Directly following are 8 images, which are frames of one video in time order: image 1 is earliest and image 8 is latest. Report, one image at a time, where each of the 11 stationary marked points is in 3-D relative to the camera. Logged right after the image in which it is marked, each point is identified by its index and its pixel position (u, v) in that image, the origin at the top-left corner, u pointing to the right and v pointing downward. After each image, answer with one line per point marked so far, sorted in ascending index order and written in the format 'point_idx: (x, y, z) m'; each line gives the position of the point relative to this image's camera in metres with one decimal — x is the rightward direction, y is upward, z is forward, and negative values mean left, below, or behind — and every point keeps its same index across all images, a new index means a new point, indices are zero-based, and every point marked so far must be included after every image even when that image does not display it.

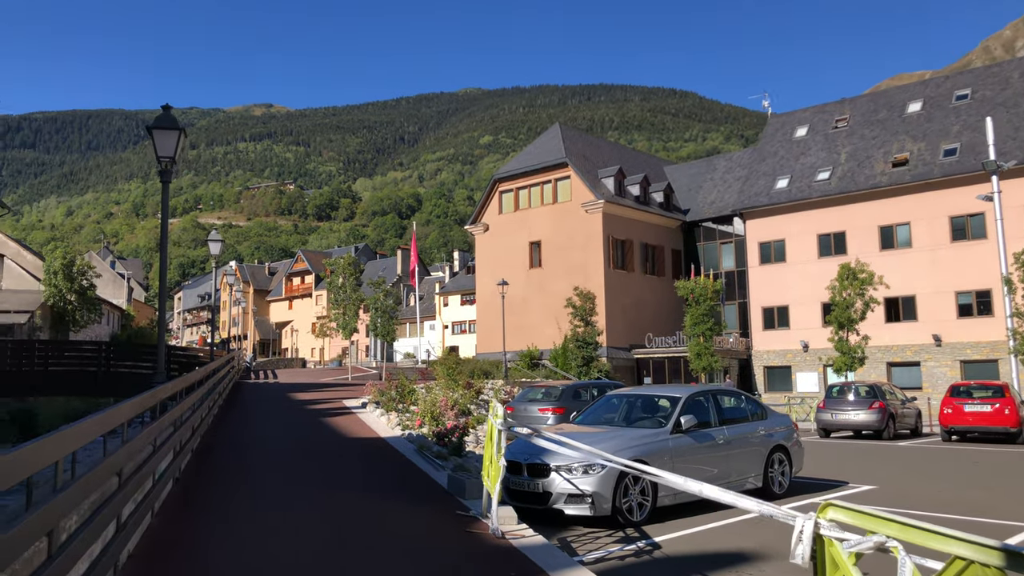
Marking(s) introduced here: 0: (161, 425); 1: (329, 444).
0: (-3.0, -1.2, +7.4) m
1: (-2.4, -2.0, +11.1) m
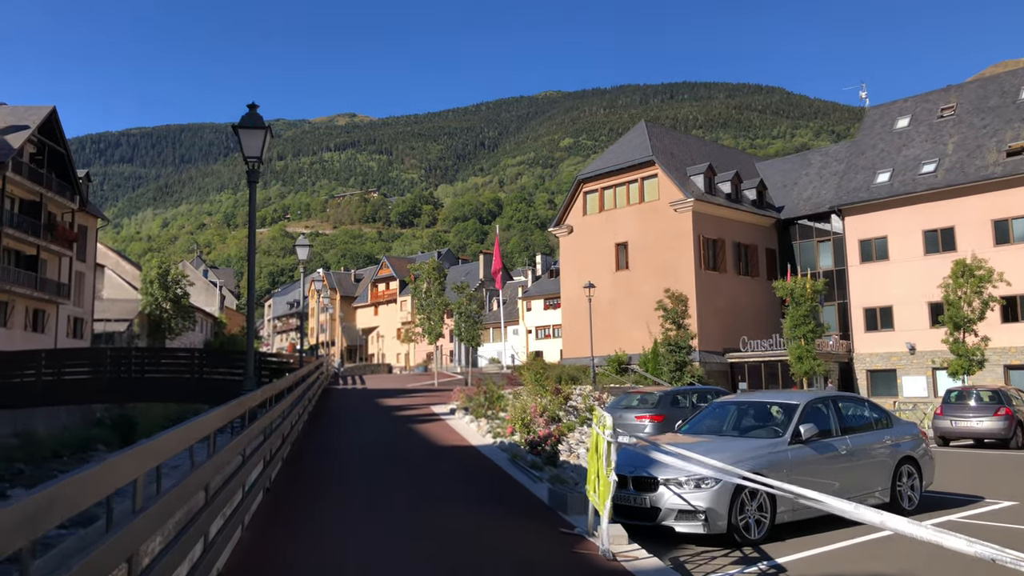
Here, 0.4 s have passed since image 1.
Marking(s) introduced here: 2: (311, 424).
0: (-2.1, -1.2, +7.0) m
1: (-1.1, -2.1, +10.6) m
2: (-3.3, -2.3, +14.2) m
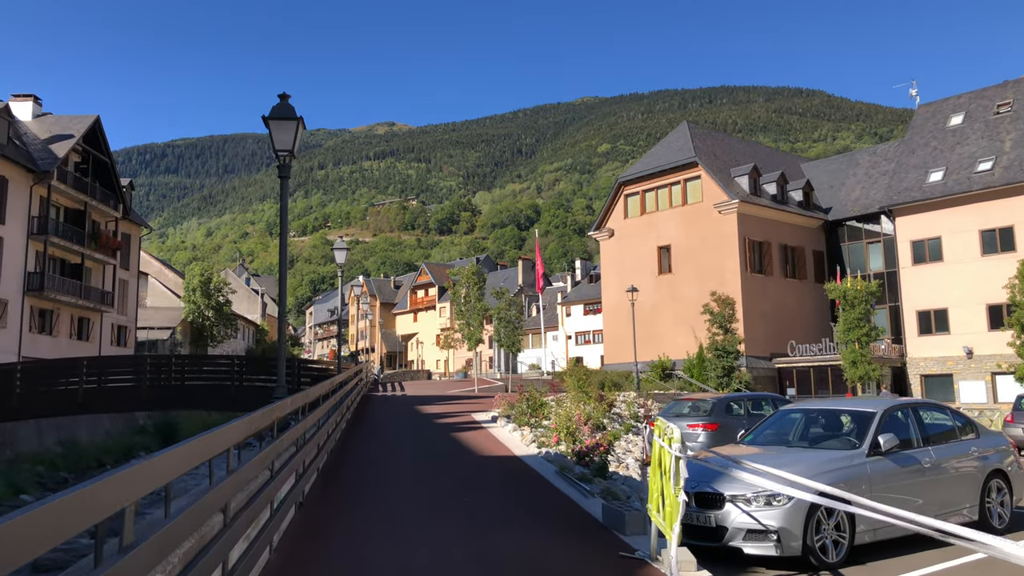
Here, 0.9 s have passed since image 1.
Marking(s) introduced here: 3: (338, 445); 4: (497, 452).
0: (-1.7, -1.2, +6.5) m
1: (-0.6, -2.1, +10.1) m
2: (-2.6, -2.3, +13.8) m
3: (-2.4, -2.2, +12.1) m
4: (-0.2, -2.1, +11.3) m
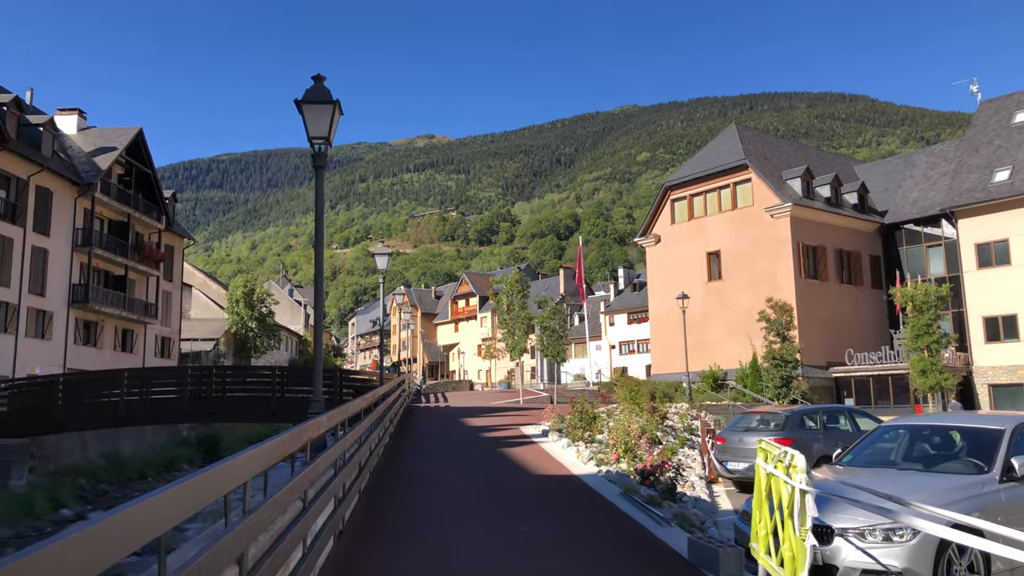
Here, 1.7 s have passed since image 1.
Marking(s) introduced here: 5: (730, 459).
0: (-1.3, -1.2, +5.8) m
1: (0.0, -2.1, +9.3) m
2: (-1.8, -2.4, +13.1) m
3: (-1.7, -2.3, +11.4) m
4: (+0.5, -2.2, +10.5) m
5: (+3.0, -2.3, +11.9) m
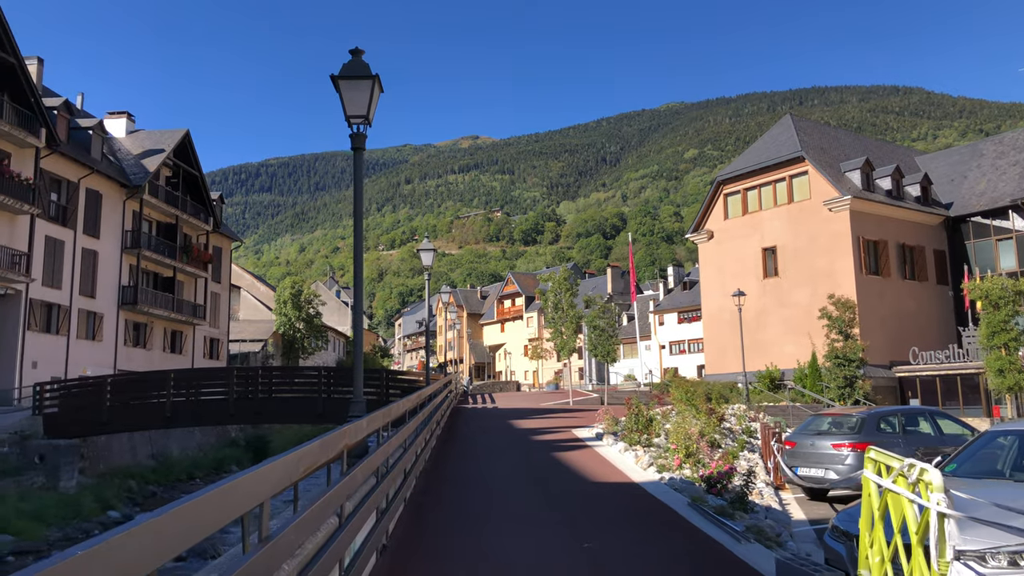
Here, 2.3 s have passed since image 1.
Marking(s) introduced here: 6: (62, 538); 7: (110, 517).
0: (-0.9, -1.2, +5.2) m
1: (+0.6, -2.1, +8.6) m
2: (-1.0, -2.4, +12.5) m
3: (-1.0, -2.2, +10.8) m
4: (+1.1, -2.1, +9.8) m
5: (+3.7, -2.2, +11.0) m
6: (-8.5, -4.7, +16.4) m
7: (-8.7, -5.0, +18.7) m
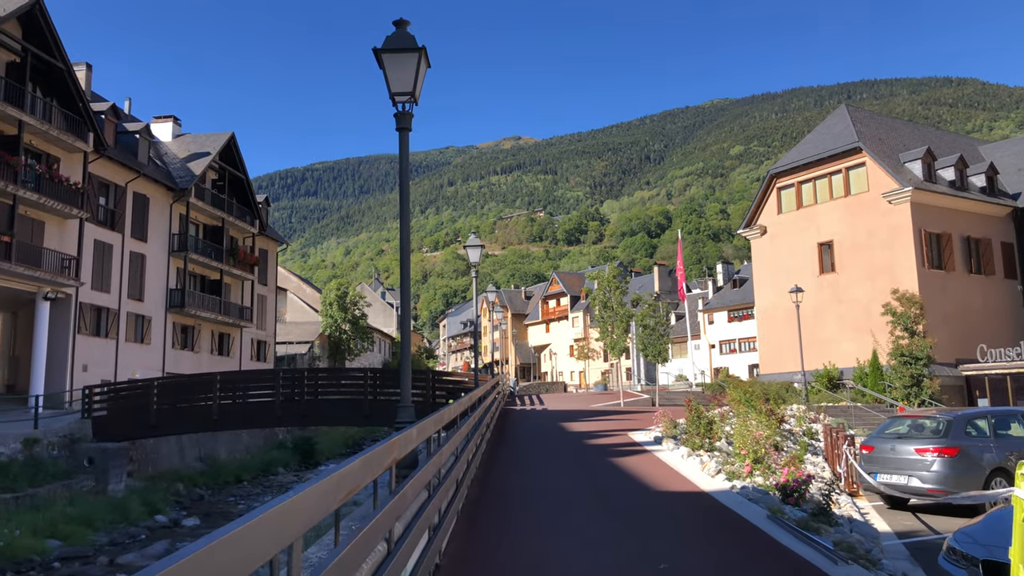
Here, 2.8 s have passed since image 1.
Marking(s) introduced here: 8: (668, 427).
0: (-0.5, -1.1, +4.6) m
1: (+1.1, -2.0, +7.9) m
2: (-0.3, -2.3, +11.9) m
3: (-0.4, -2.2, +10.2) m
4: (+1.7, -2.0, +9.1) m
5: (+4.3, -2.2, +10.2) m
6: (-7.6, -4.8, +16.2) m
7: (-7.6, -5.0, +18.5) m
8: (+2.5, -2.2, +13.7) m
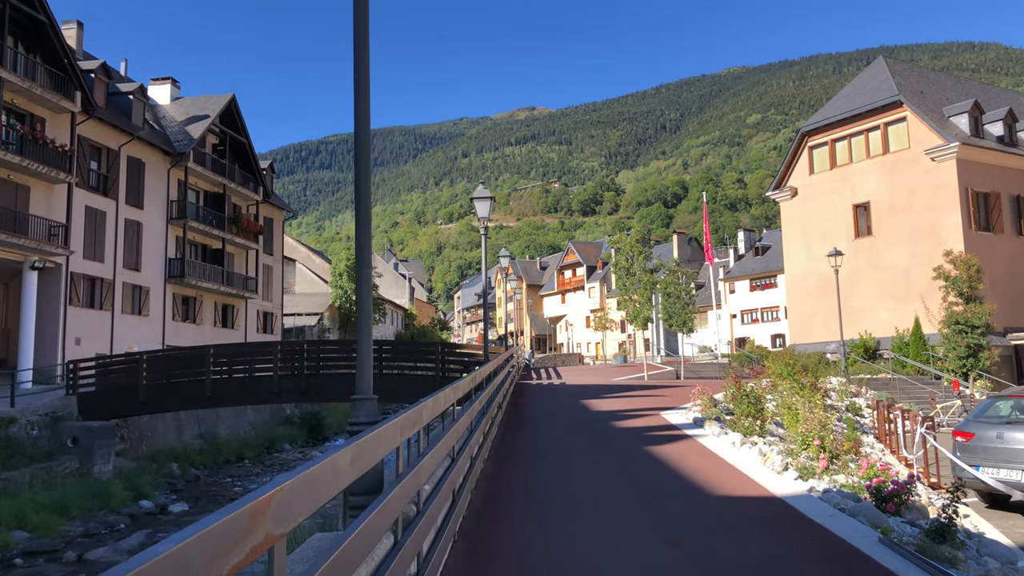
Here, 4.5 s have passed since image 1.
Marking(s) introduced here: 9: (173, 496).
0: (-0.5, -0.8, +2.8) m
1: (+1.3, -1.6, +6.2) m
2: (-0.1, -1.8, +10.2) m
3: (-0.2, -1.8, +8.5) m
4: (+1.9, -1.6, +7.3) m
5: (+4.5, -1.7, +8.4) m
6: (-7.3, -4.2, +14.7) m
7: (-7.3, -4.3, +17.0) m
8: (+2.7, -1.6, +11.9) m
9: (-7.3, -4.5, +18.6) m
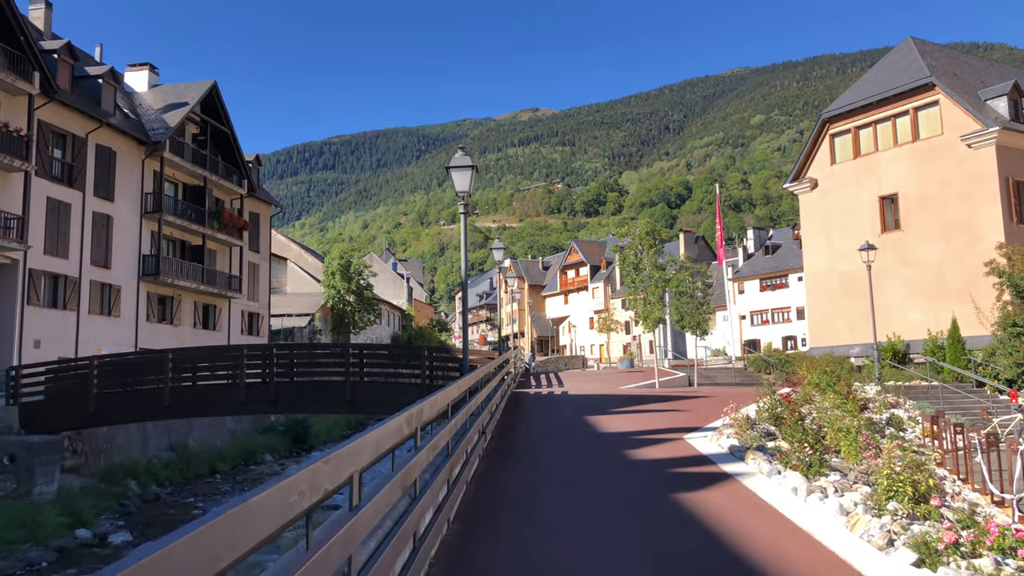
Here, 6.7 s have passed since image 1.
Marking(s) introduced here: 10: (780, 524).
0: (-0.7, -0.8, +0.5) m
1: (+1.1, -1.5, +3.8) m
2: (-0.2, -1.8, +7.8) m
3: (-0.4, -1.7, +6.1) m
4: (+1.7, -1.5, +5.0) m
5: (+4.3, -1.6, +6.1) m
6: (-7.4, -4.1, +12.4) m
7: (-7.4, -4.3, +14.7) m
8: (+2.6, -1.5, +9.5) m
9: (-7.4, -4.4, +16.3) m
10: (+1.8, -1.6, +6.0) m
